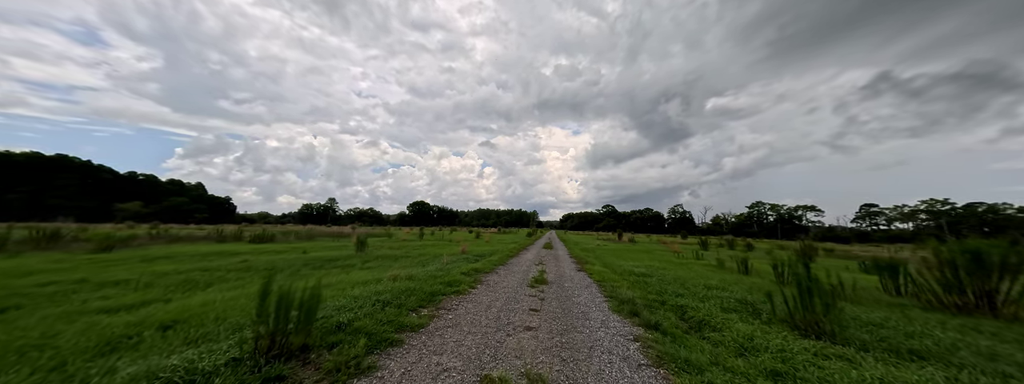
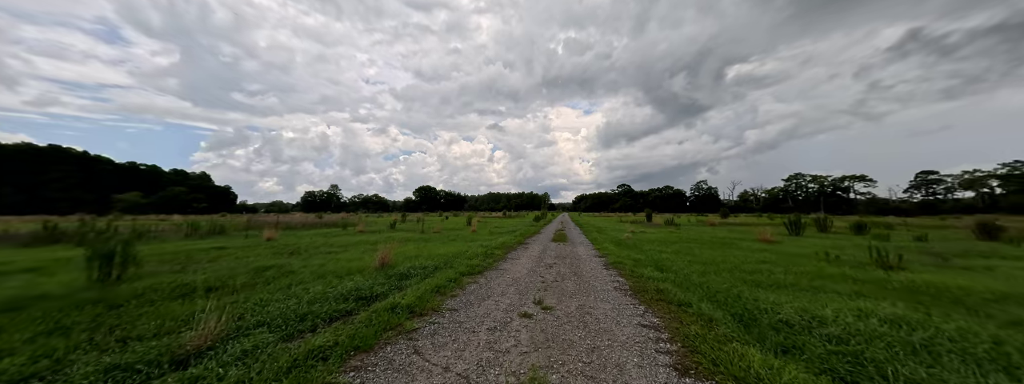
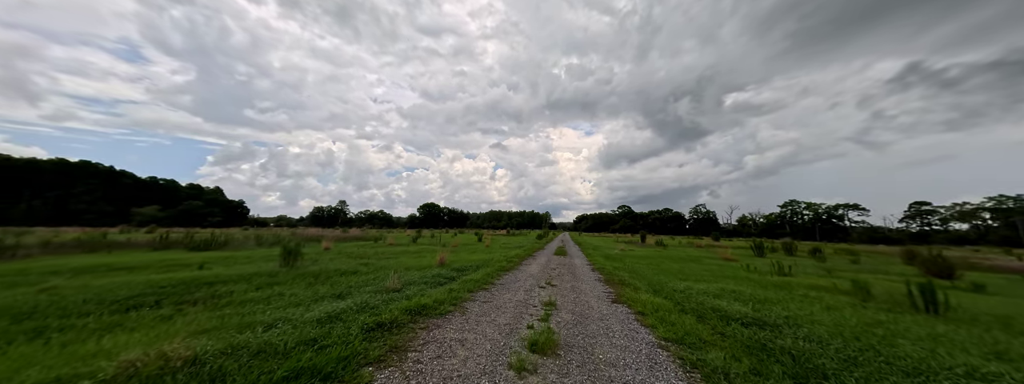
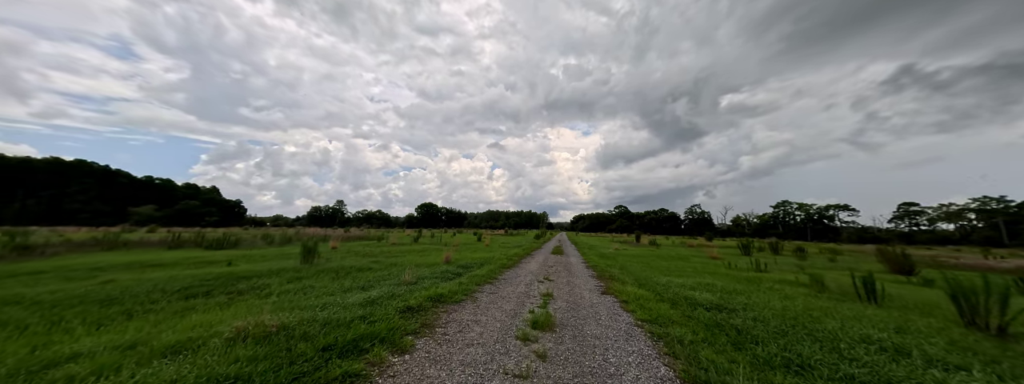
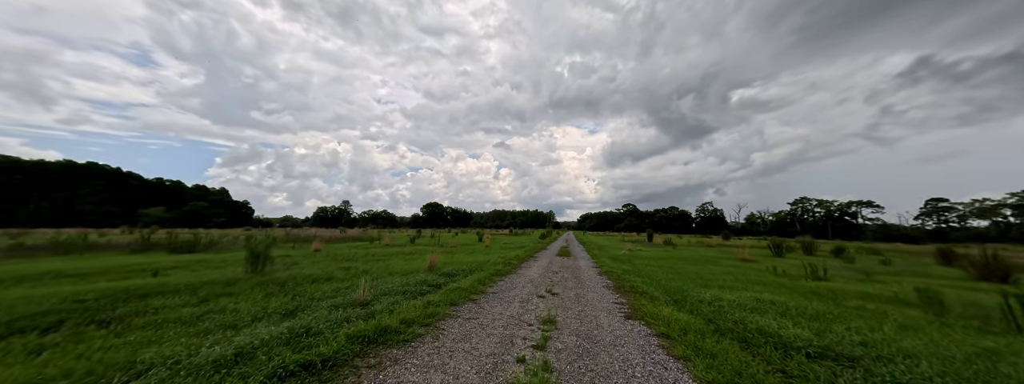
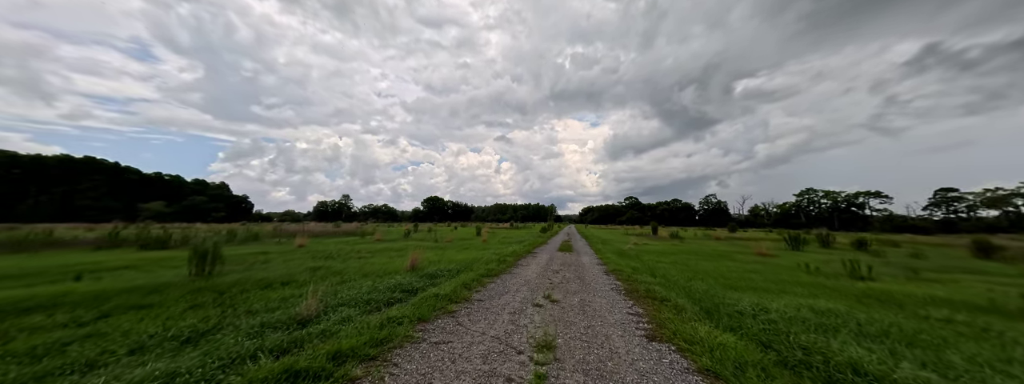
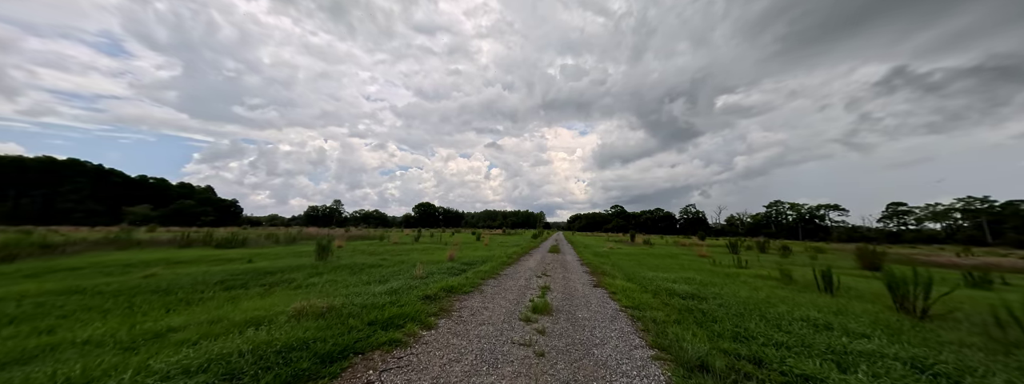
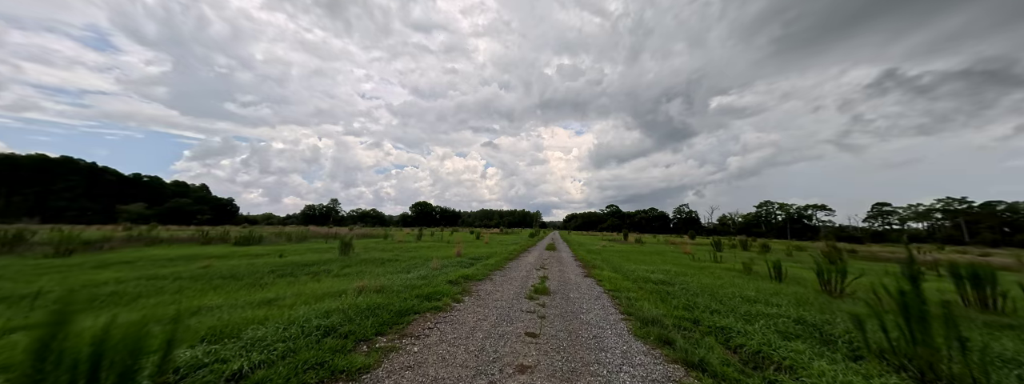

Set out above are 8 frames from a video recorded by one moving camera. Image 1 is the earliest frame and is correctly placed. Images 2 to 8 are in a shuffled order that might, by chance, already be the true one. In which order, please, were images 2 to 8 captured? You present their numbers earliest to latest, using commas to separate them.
8, 7, 4, 3, 5, 6, 2
